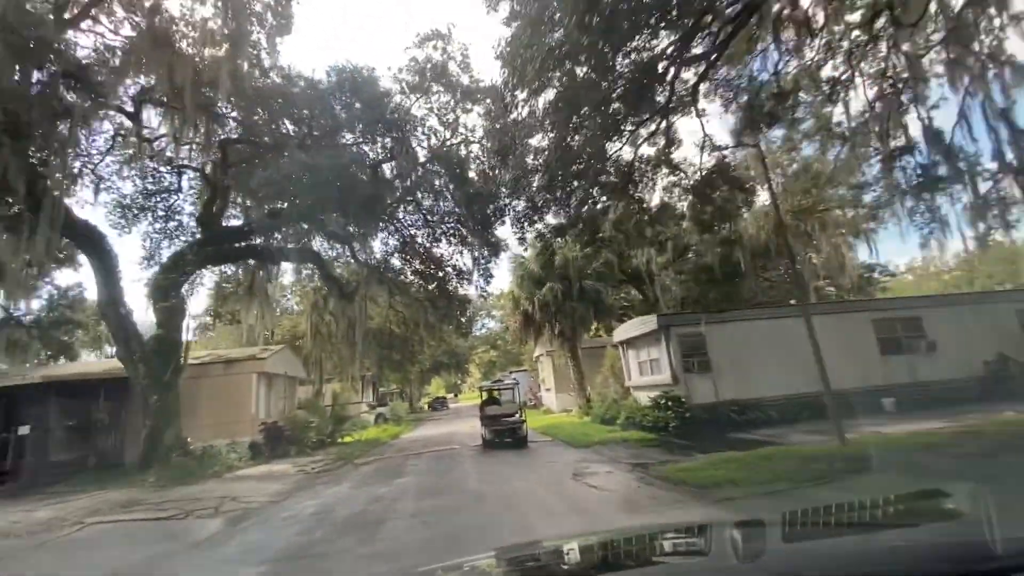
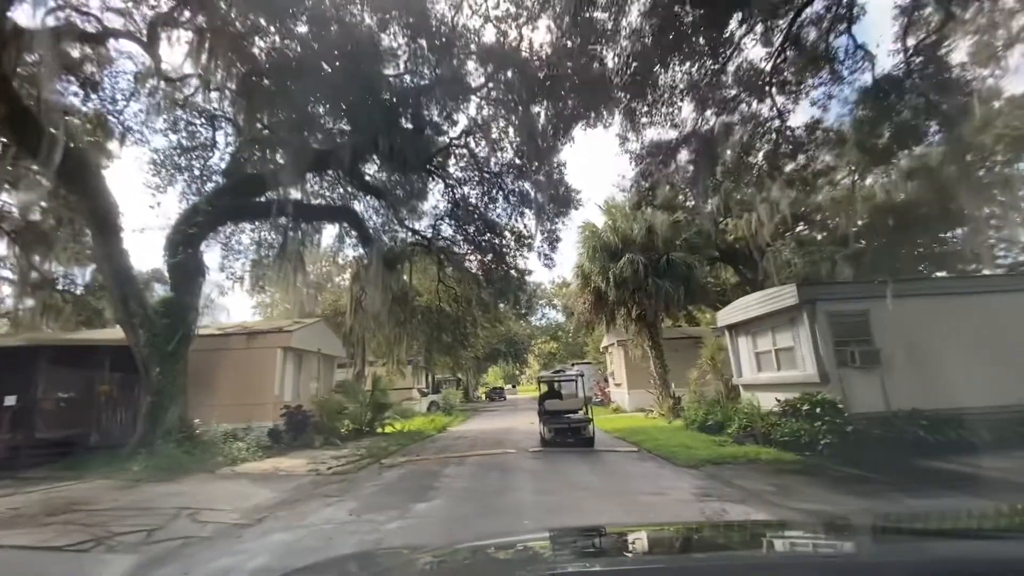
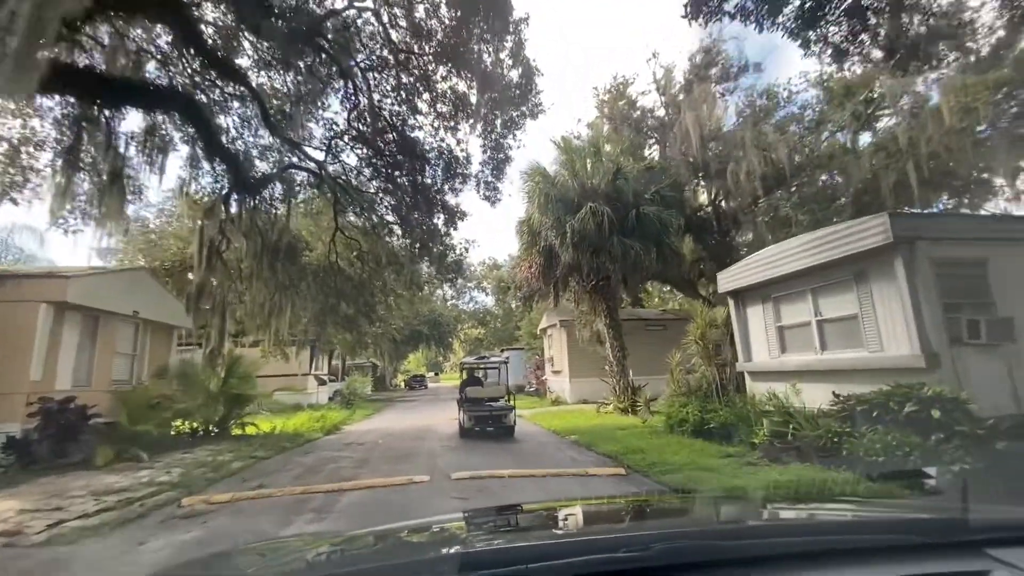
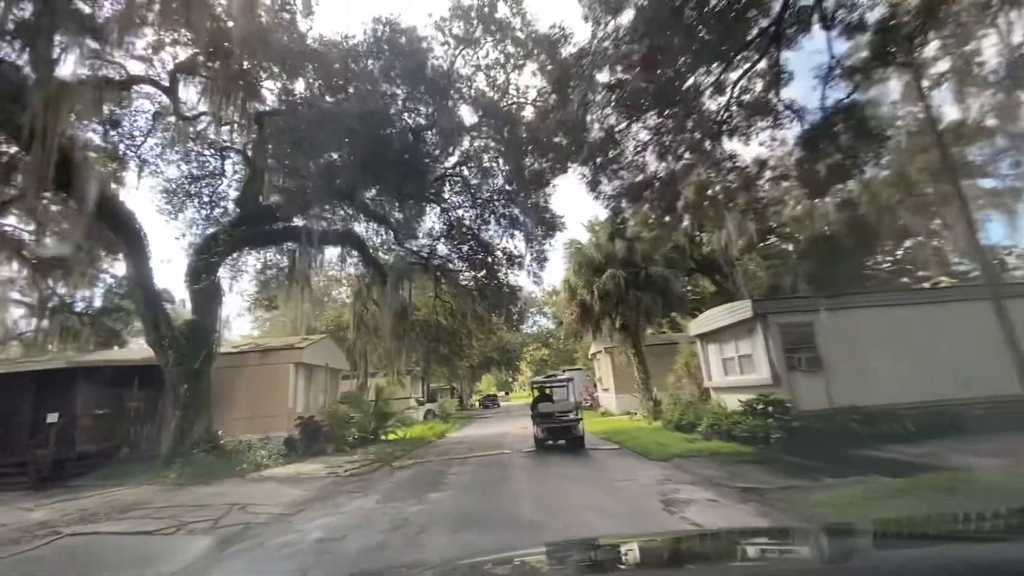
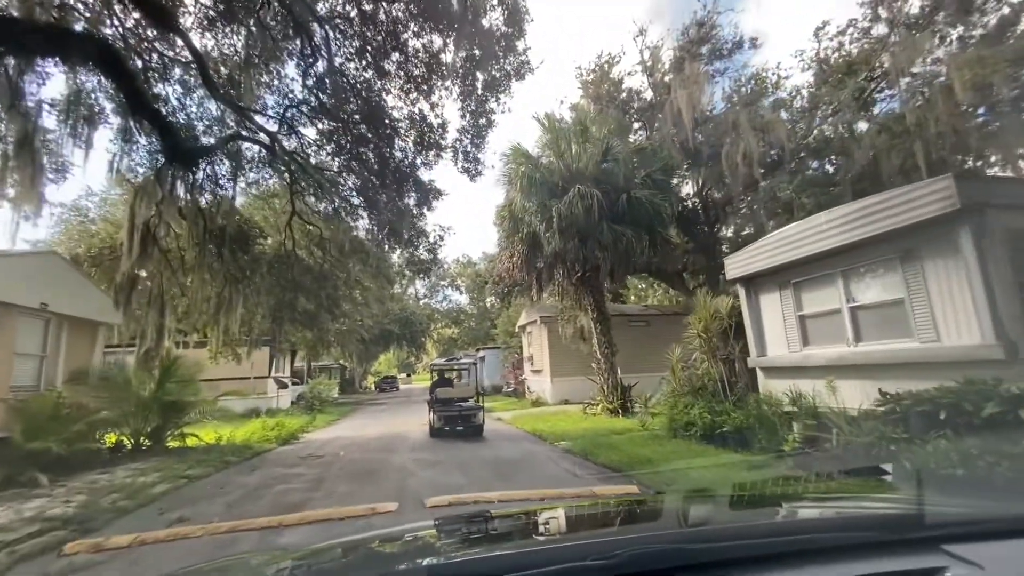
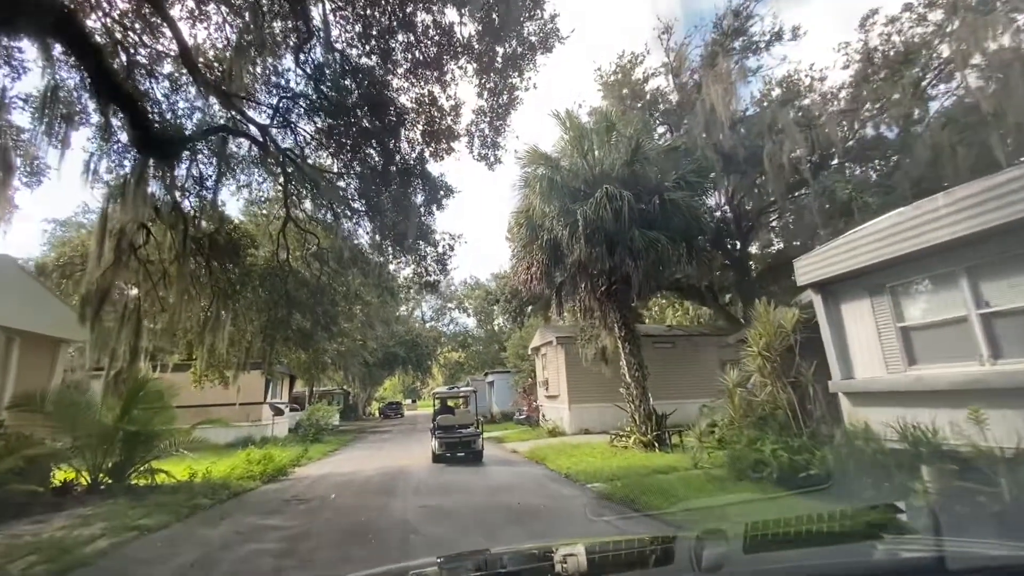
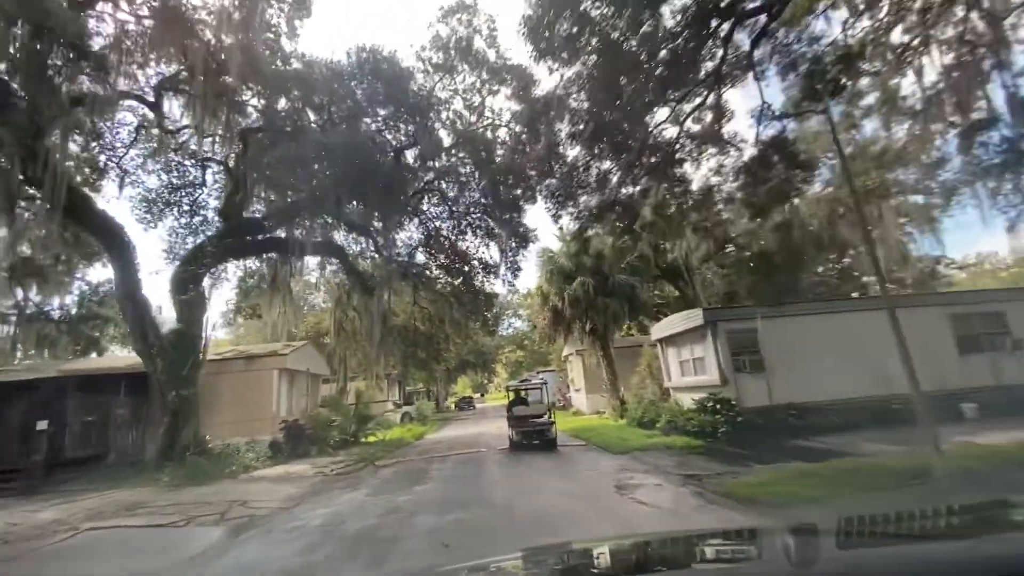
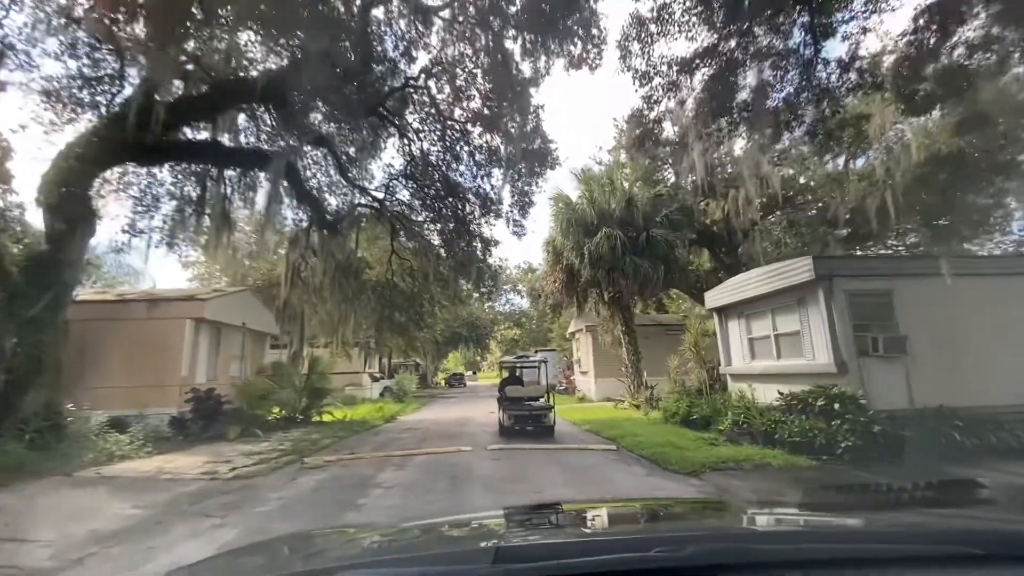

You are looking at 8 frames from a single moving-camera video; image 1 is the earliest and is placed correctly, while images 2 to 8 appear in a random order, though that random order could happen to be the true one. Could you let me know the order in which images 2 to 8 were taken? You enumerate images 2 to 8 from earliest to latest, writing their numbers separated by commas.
7, 4, 2, 8, 3, 5, 6
